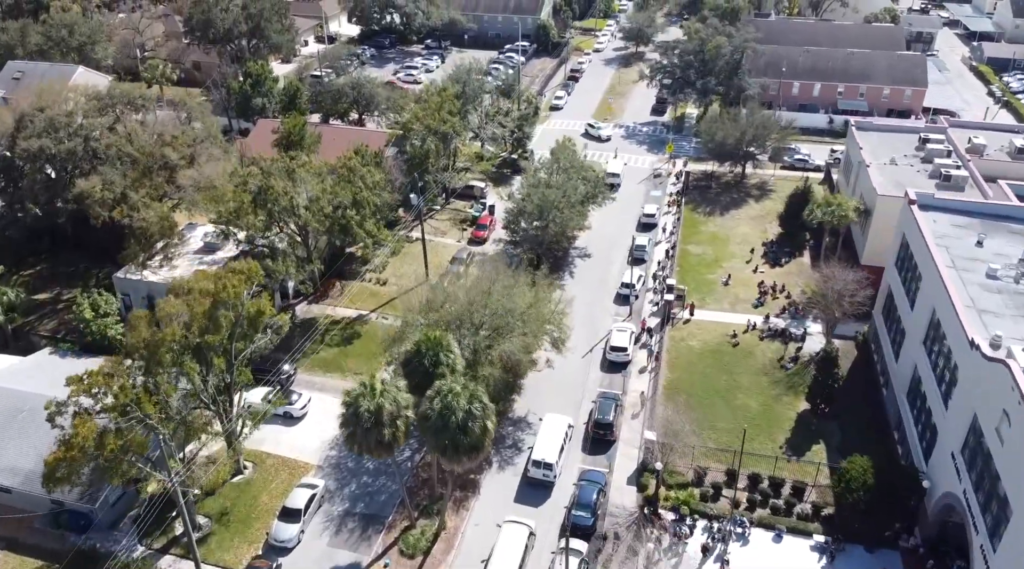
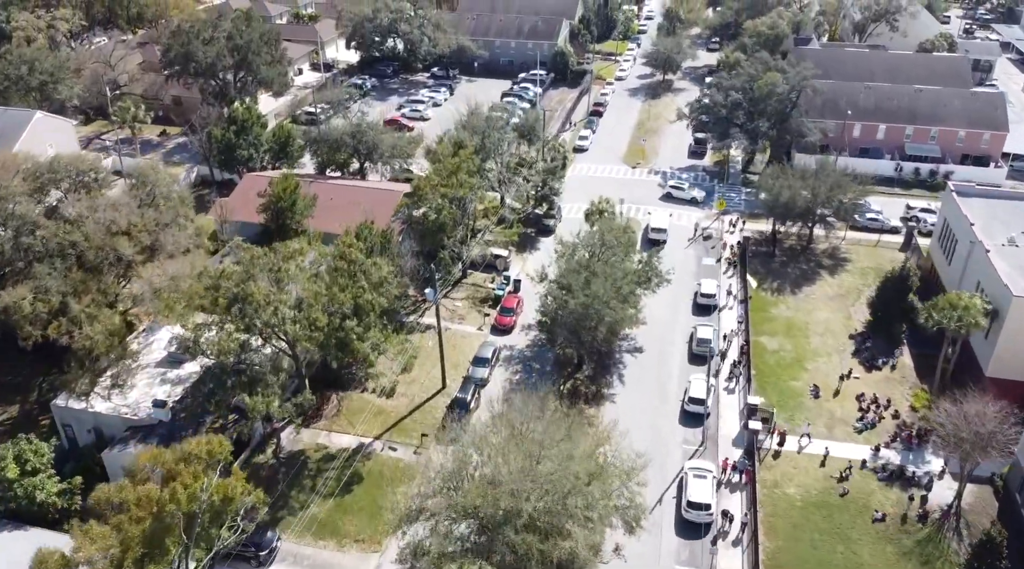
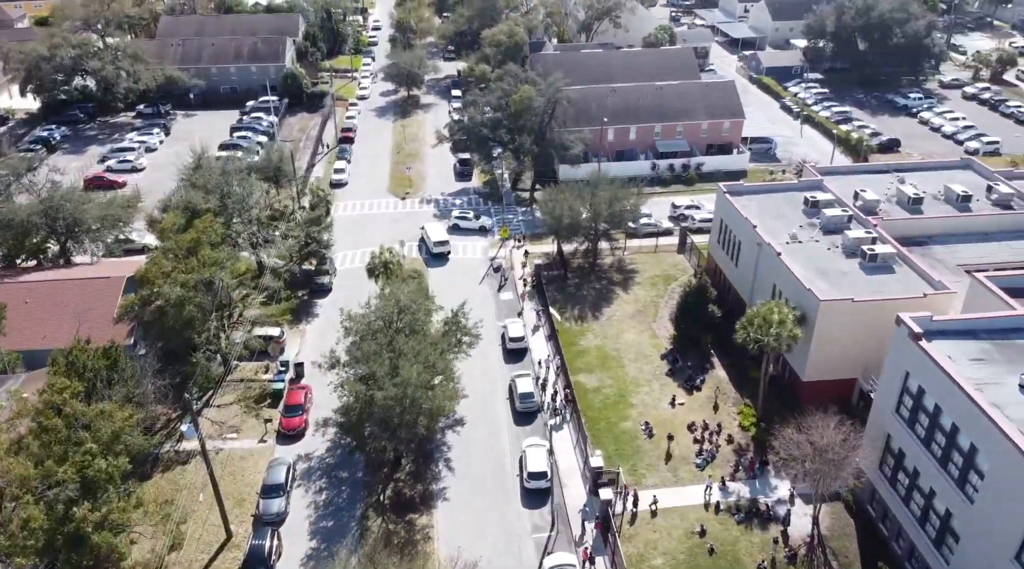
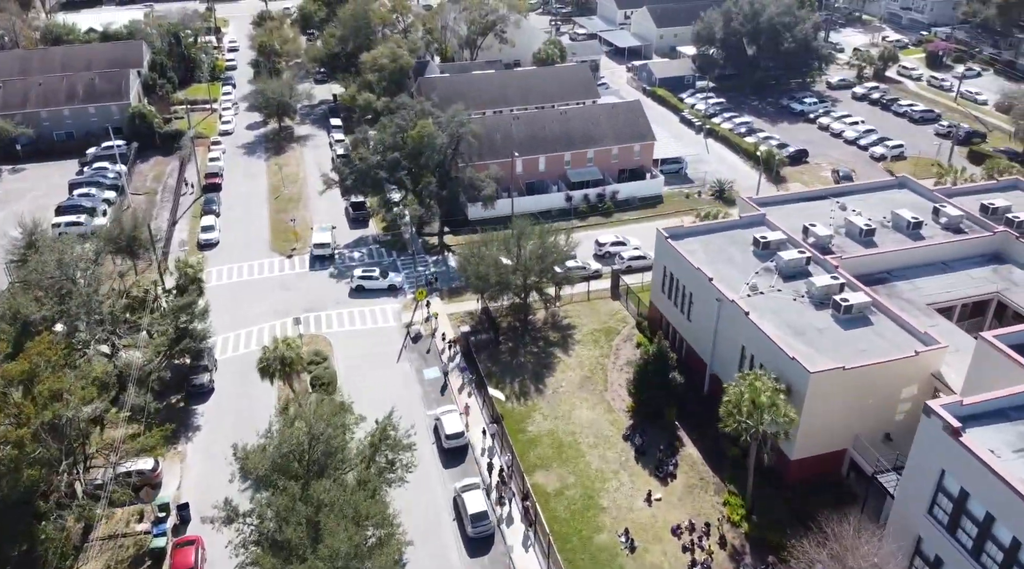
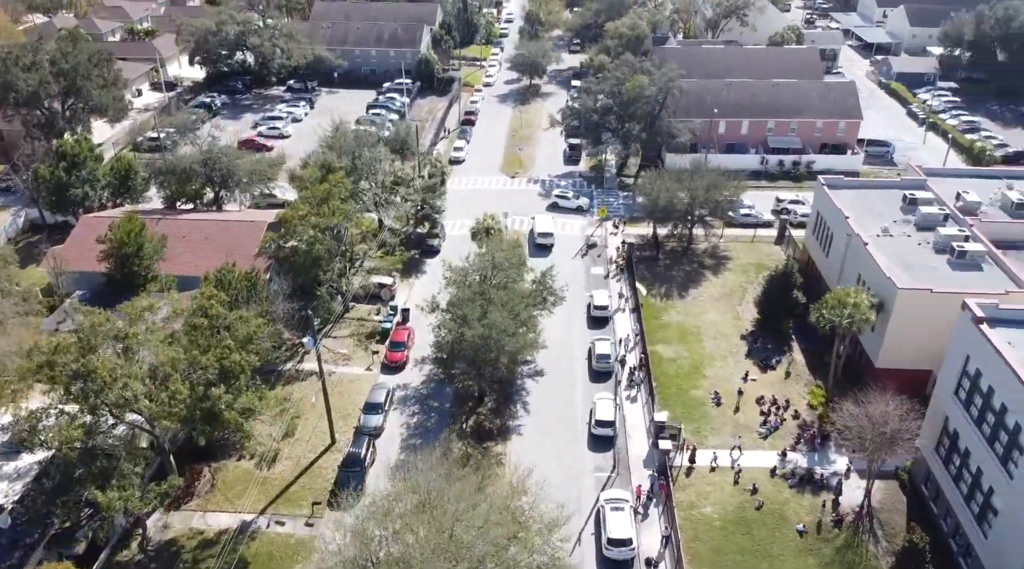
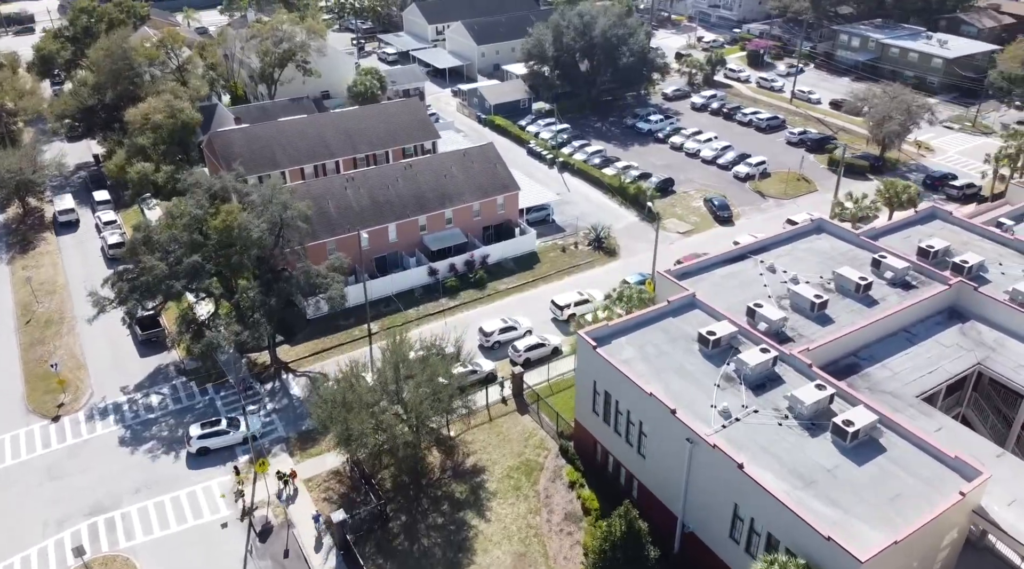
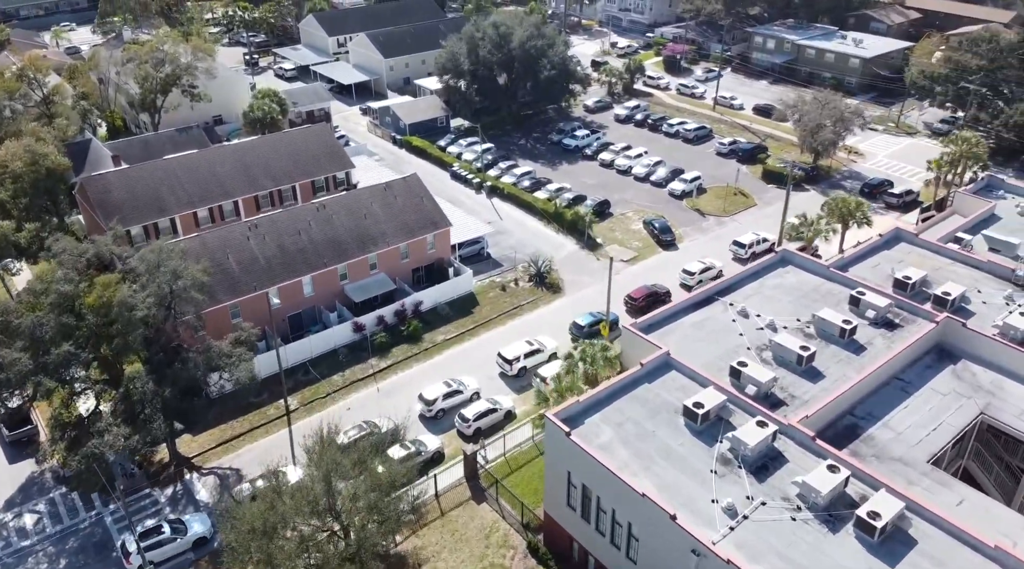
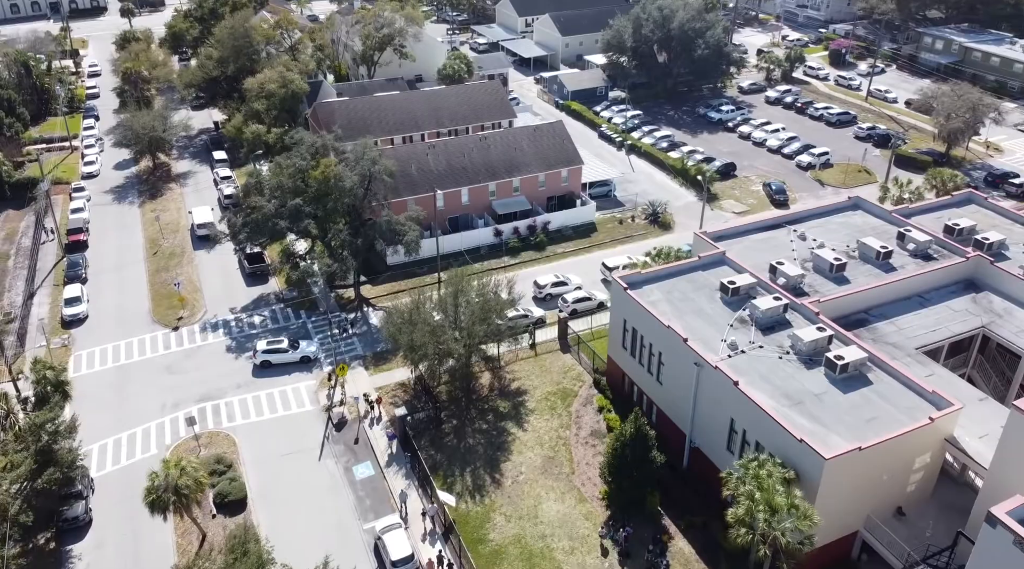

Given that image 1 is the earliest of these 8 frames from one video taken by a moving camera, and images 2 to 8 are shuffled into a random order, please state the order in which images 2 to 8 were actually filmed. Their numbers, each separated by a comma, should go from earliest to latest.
2, 5, 3, 4, 8, 6, 7
